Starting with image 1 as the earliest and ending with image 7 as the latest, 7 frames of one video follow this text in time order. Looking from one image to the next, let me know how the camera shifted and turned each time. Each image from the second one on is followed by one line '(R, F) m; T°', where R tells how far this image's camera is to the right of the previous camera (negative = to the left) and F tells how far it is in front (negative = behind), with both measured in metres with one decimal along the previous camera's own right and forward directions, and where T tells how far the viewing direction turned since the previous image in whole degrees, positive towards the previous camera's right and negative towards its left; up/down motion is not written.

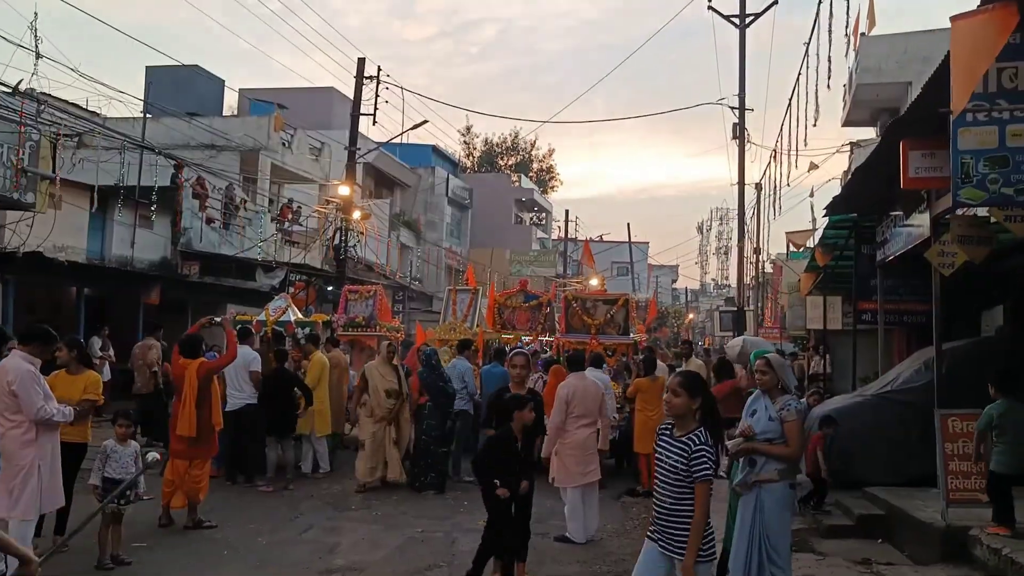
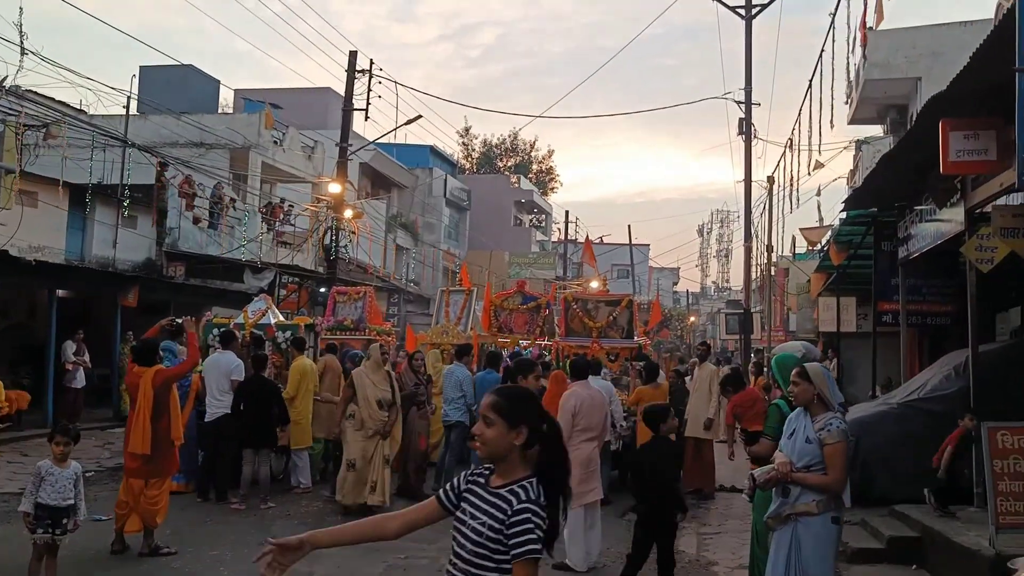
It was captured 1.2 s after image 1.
(+0.1, +0.8) m; 0°
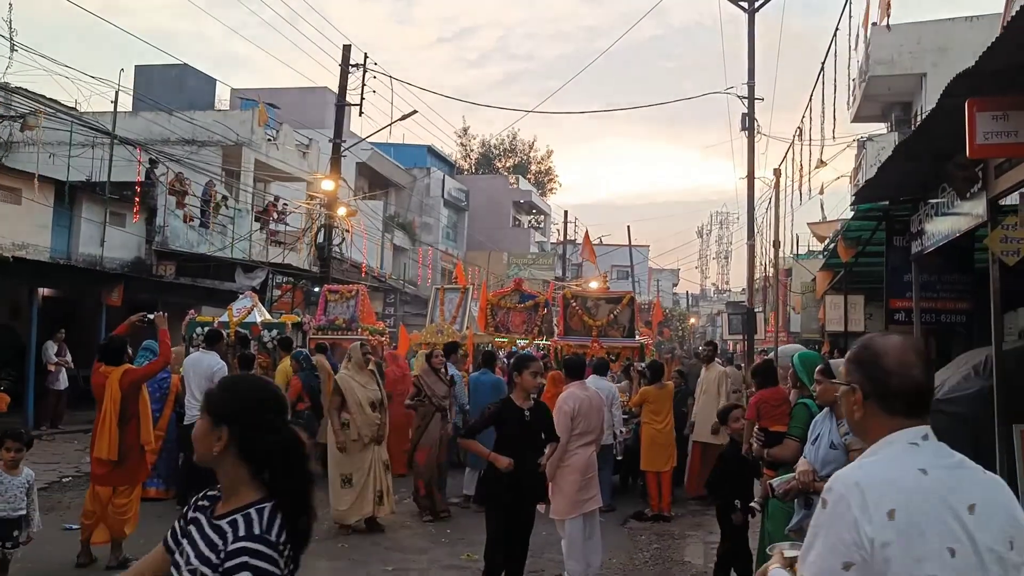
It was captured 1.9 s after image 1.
(0.0, +0.5) m; 0°
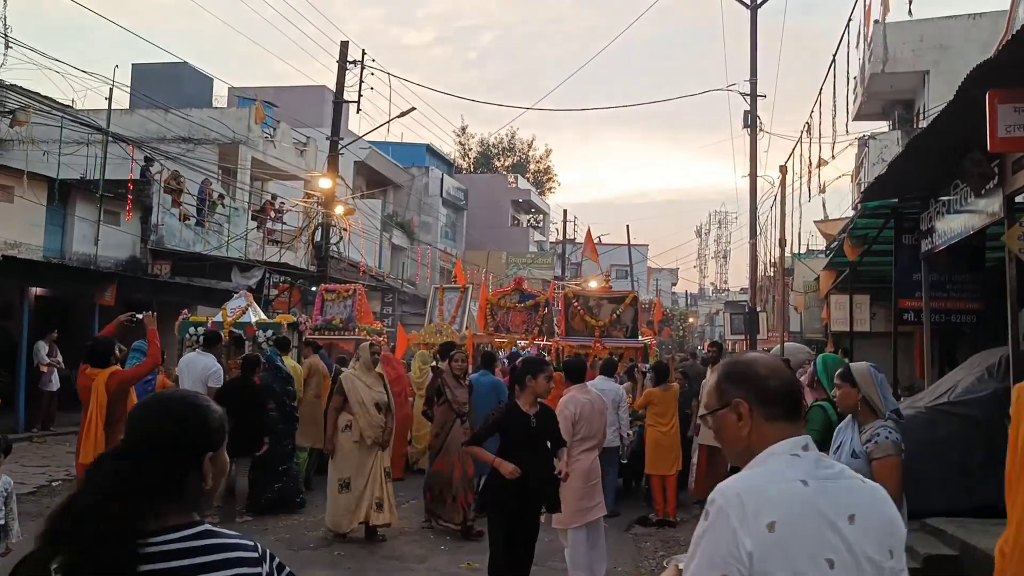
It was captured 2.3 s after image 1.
(0.0, +0.2) m; 0°
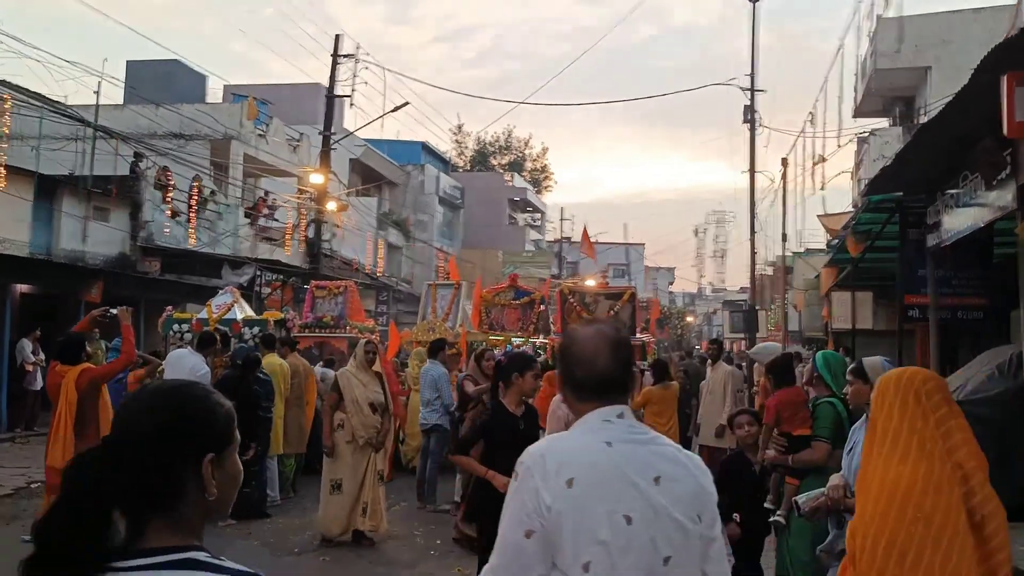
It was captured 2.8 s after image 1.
(0.0, +0.3) m; 0°
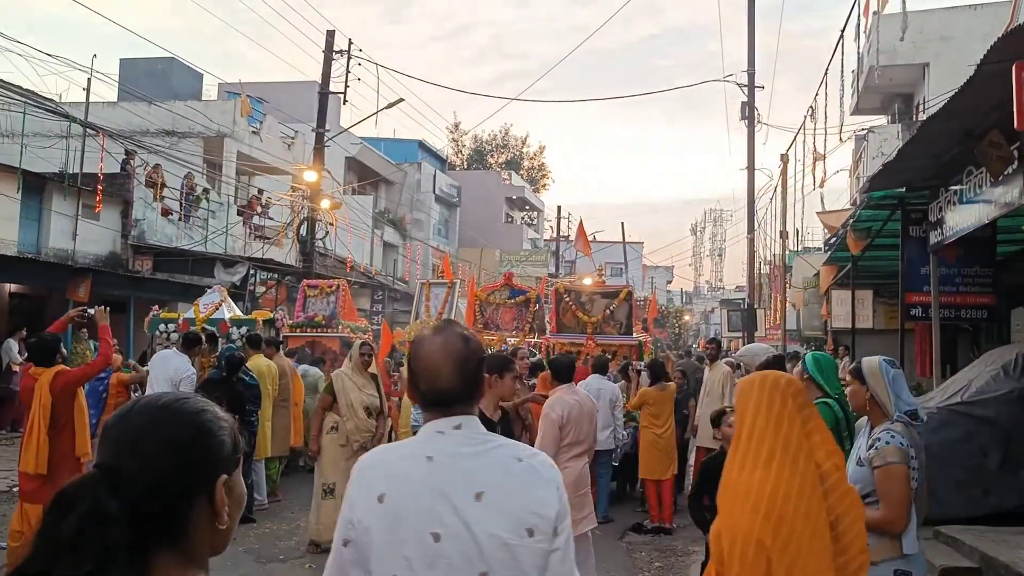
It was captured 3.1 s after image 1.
(0.0, +0.2) m; 0°
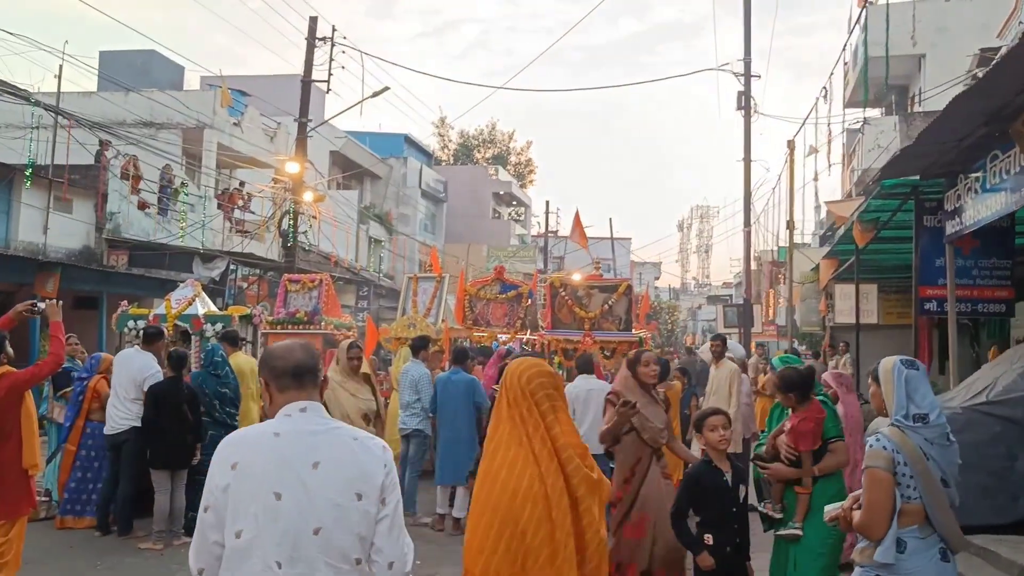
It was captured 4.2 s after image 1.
(-0.1, +0.6) m; +1°
